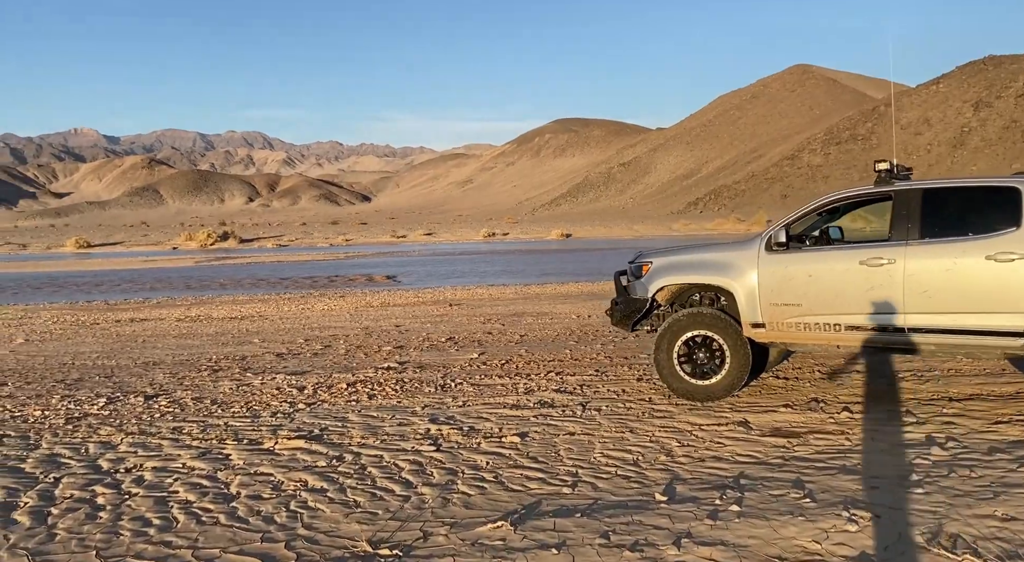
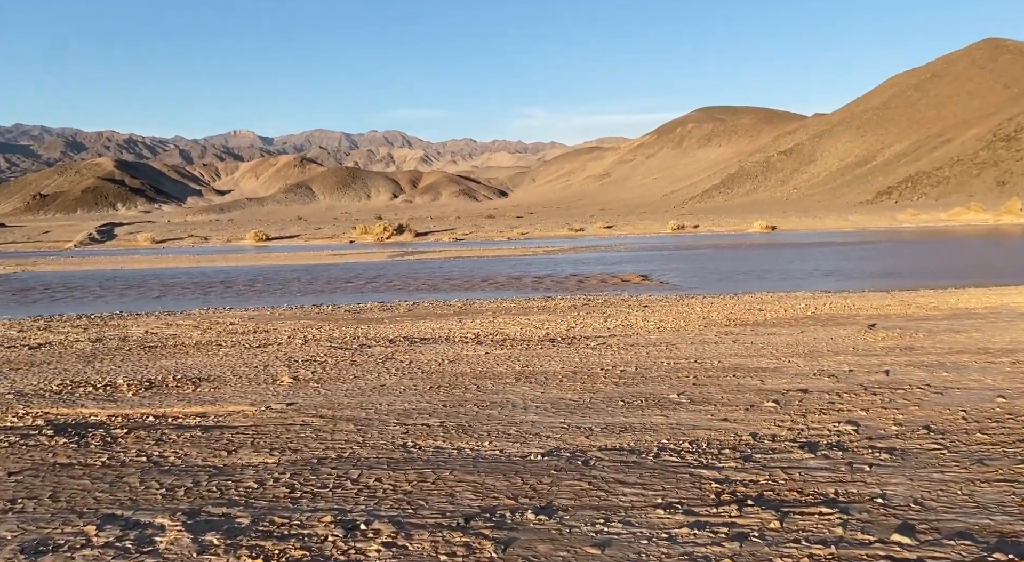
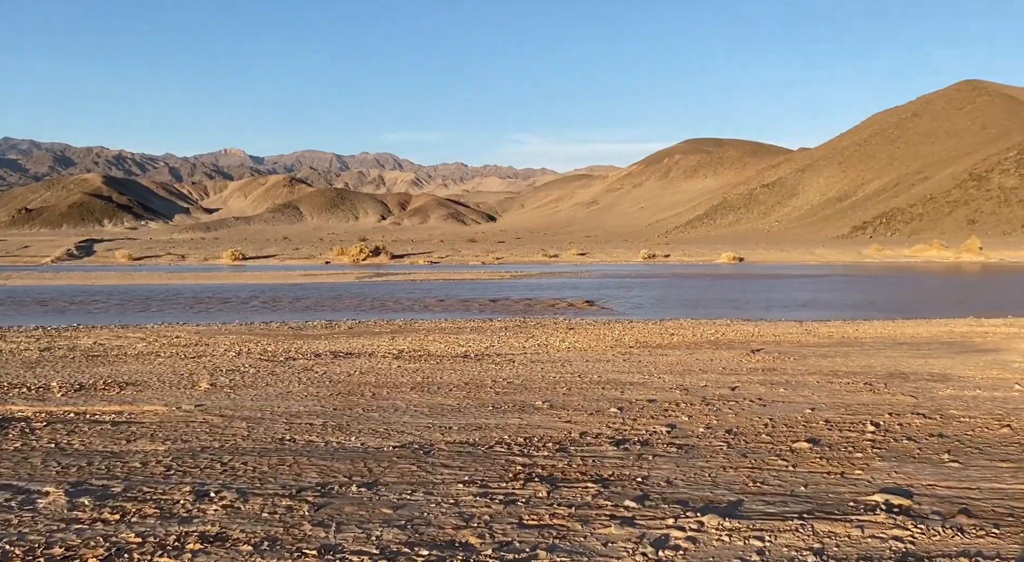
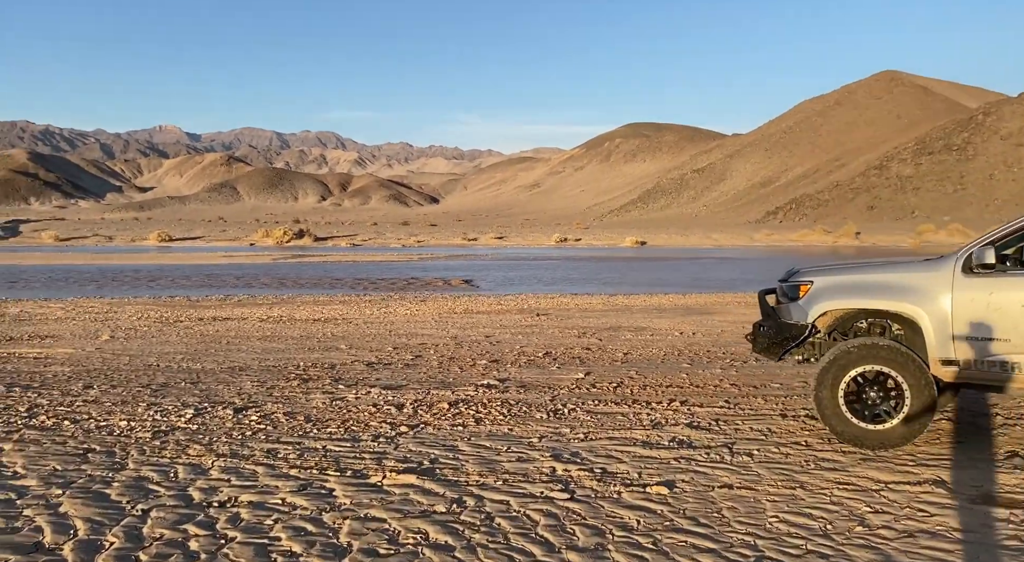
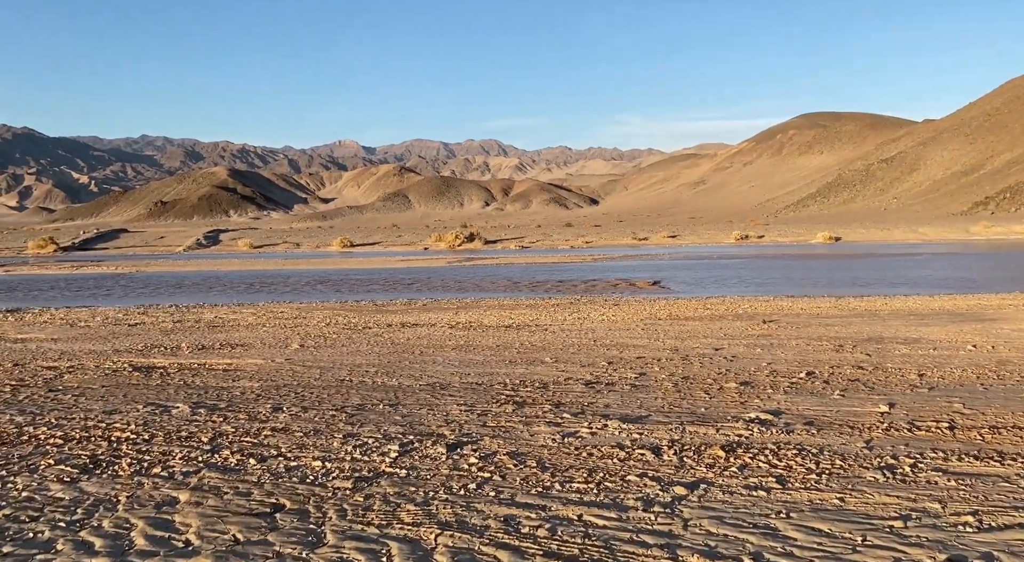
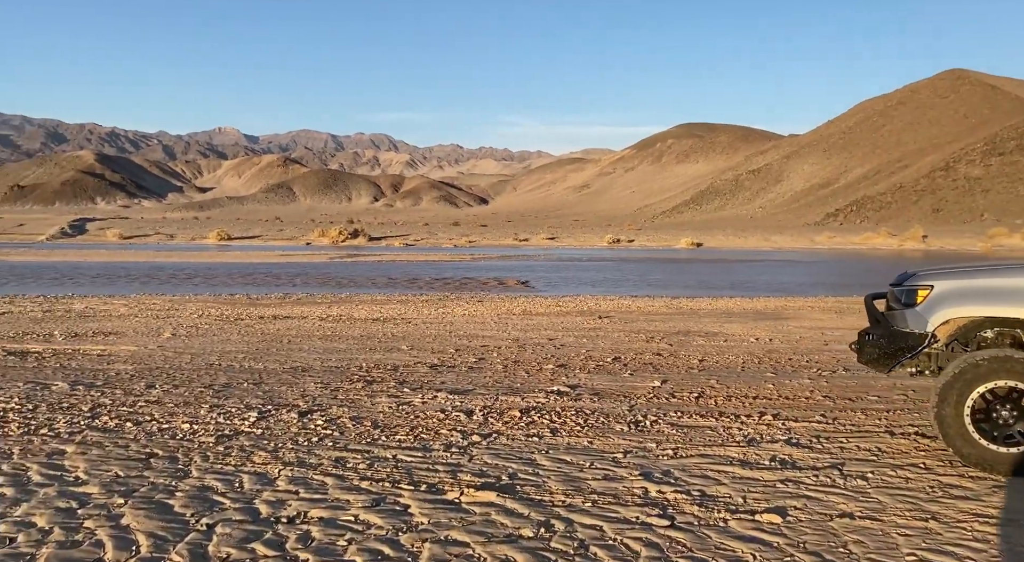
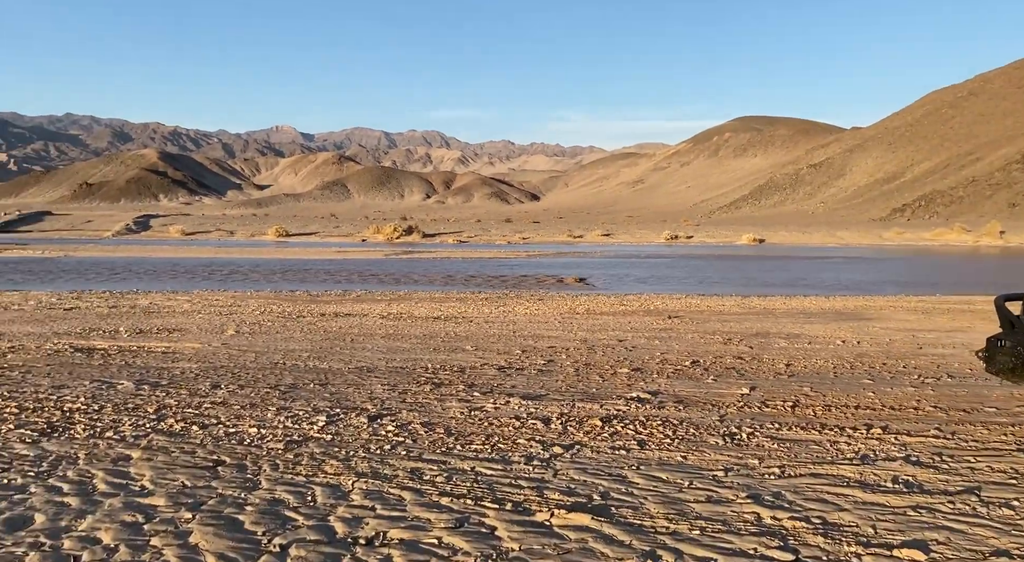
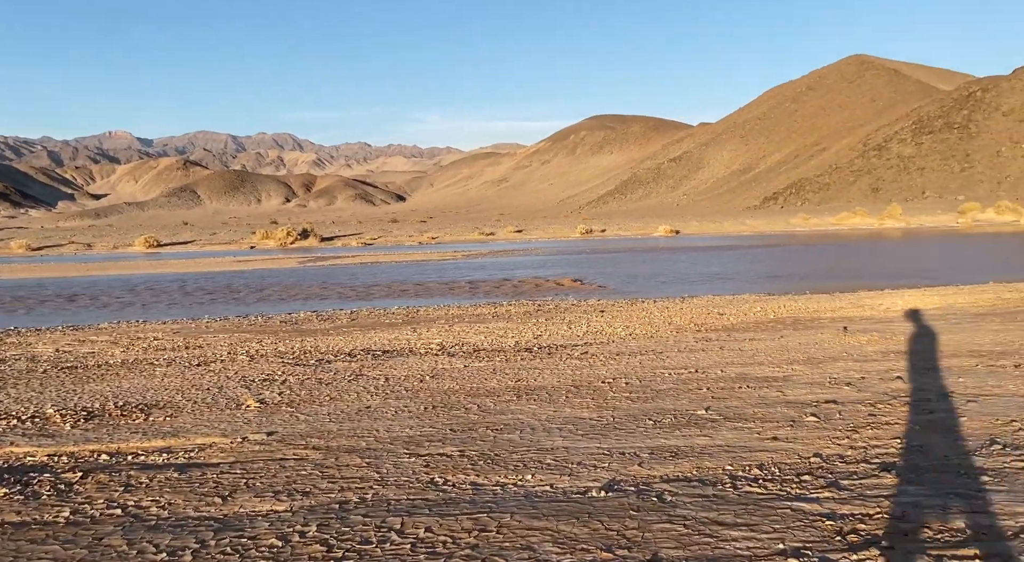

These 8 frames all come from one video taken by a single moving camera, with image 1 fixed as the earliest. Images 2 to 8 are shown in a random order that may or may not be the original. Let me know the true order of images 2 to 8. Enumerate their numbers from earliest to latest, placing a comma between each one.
4, 6, 7, 5, 3, 2, 8
